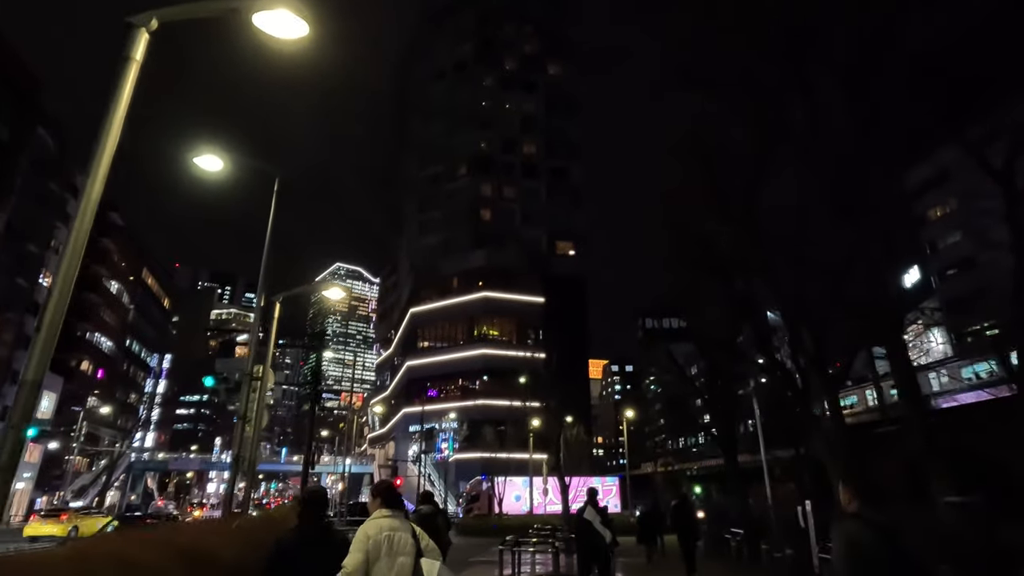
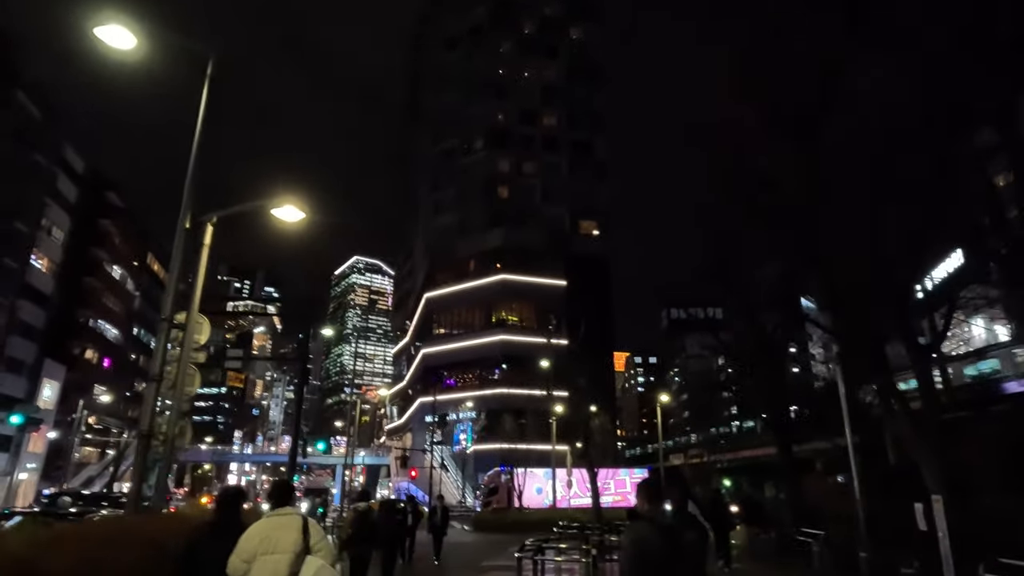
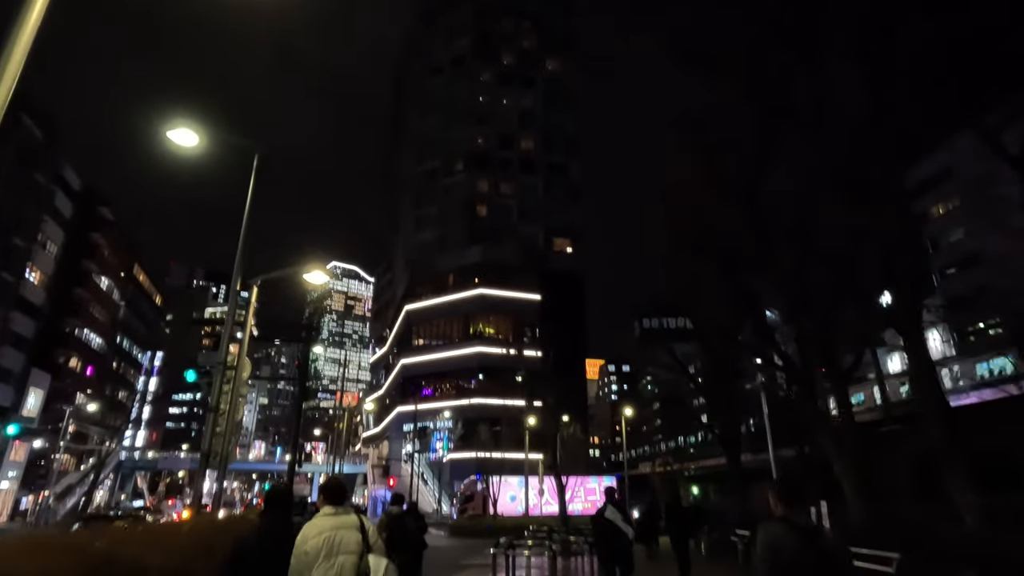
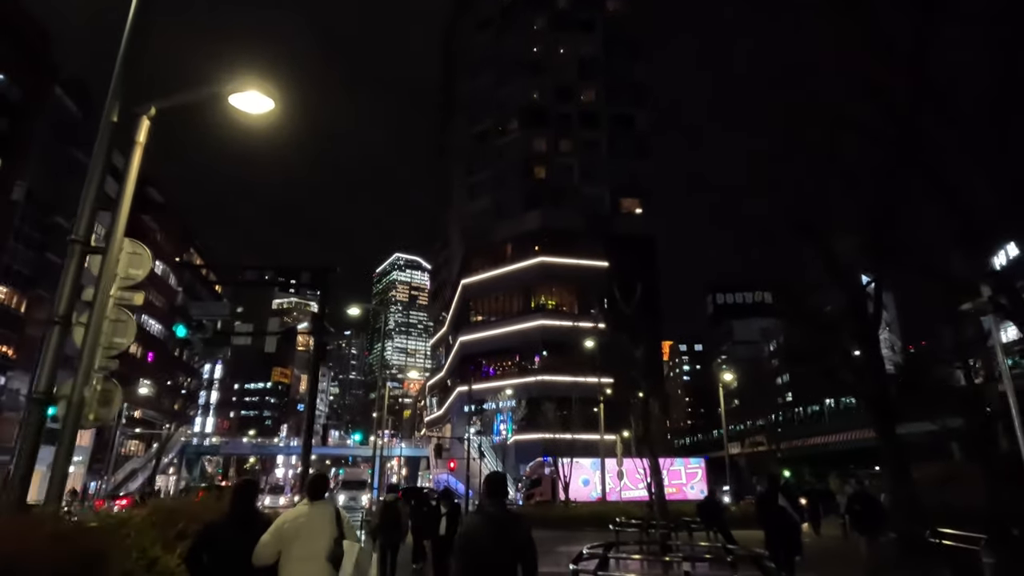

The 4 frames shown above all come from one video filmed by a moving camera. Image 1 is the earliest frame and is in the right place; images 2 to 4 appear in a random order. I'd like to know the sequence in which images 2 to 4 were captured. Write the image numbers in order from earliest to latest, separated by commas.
3, 2, 4
